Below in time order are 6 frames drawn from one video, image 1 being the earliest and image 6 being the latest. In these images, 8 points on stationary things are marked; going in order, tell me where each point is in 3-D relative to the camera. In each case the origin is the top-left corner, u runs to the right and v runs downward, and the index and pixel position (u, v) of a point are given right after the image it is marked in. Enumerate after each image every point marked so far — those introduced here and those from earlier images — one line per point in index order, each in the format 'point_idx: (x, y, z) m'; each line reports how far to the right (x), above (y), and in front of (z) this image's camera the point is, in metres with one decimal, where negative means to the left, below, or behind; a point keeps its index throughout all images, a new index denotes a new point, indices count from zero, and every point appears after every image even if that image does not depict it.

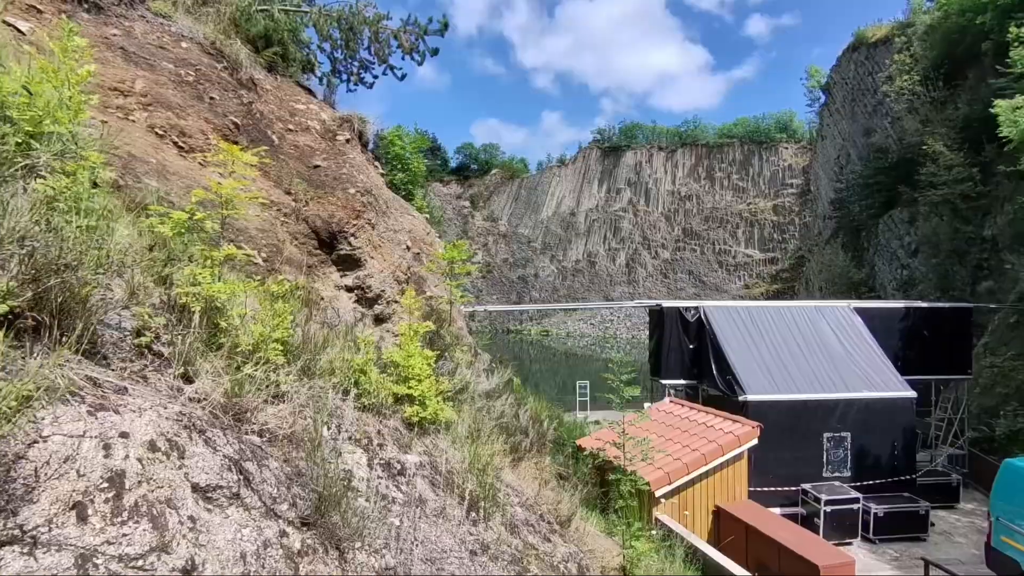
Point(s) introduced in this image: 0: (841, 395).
0: (+3.7, -1.2, +5.9) m
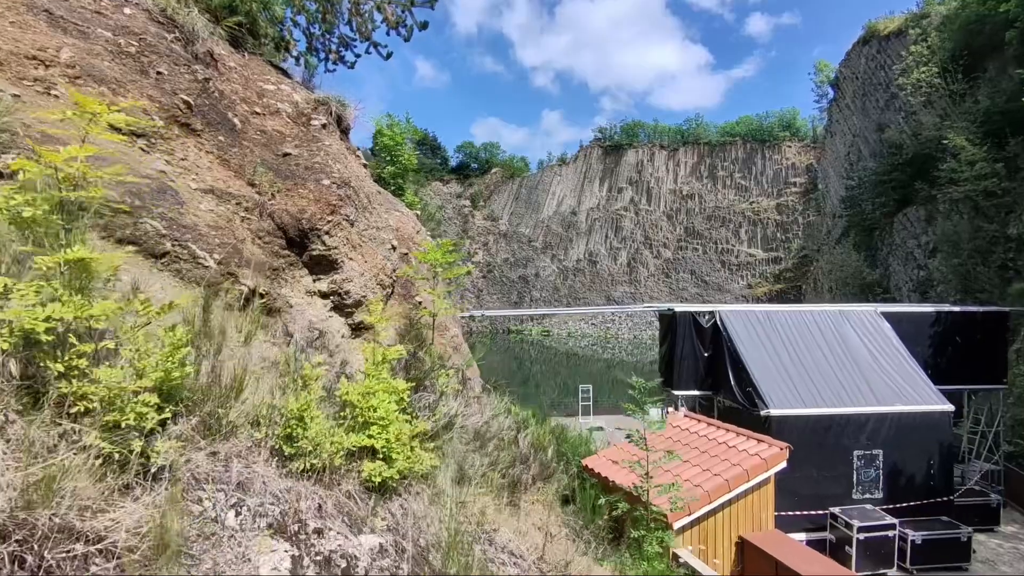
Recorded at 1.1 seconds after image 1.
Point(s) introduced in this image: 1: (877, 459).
0: (+3.7, -1.2, +5.3) m
1: (+3.7, -1.7, +5.3) m
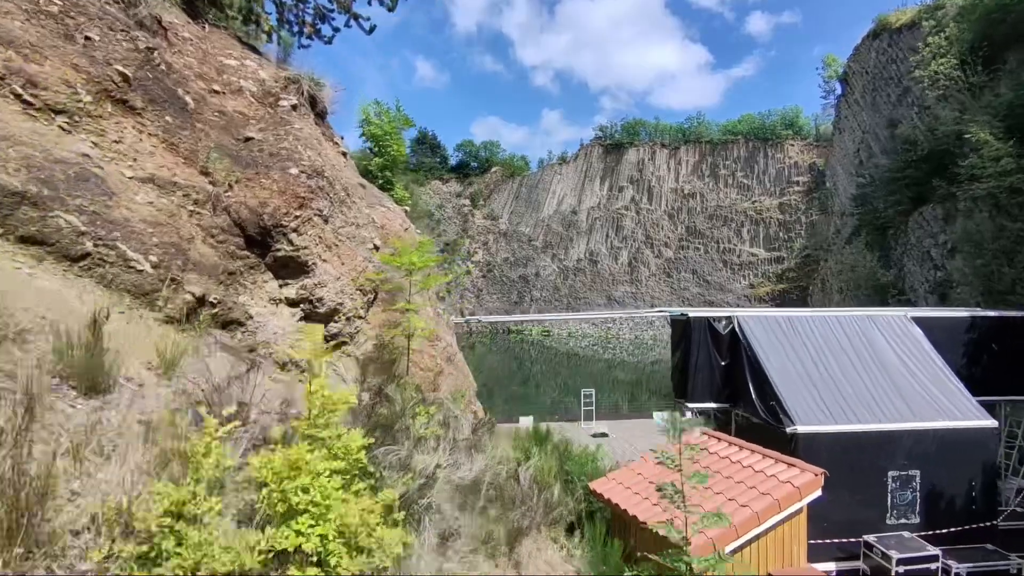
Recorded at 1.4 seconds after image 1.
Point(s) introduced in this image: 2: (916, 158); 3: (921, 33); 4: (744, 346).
0: (+3.7, -1.3, +4.8) m
1: (+3.7, -1.8, +4.8) m
2: (+9.5, +3.1, +12.3) m
3: (+11.1, +6.9, +14.3) m
4: (+2.4, -0.6, +5.5) m
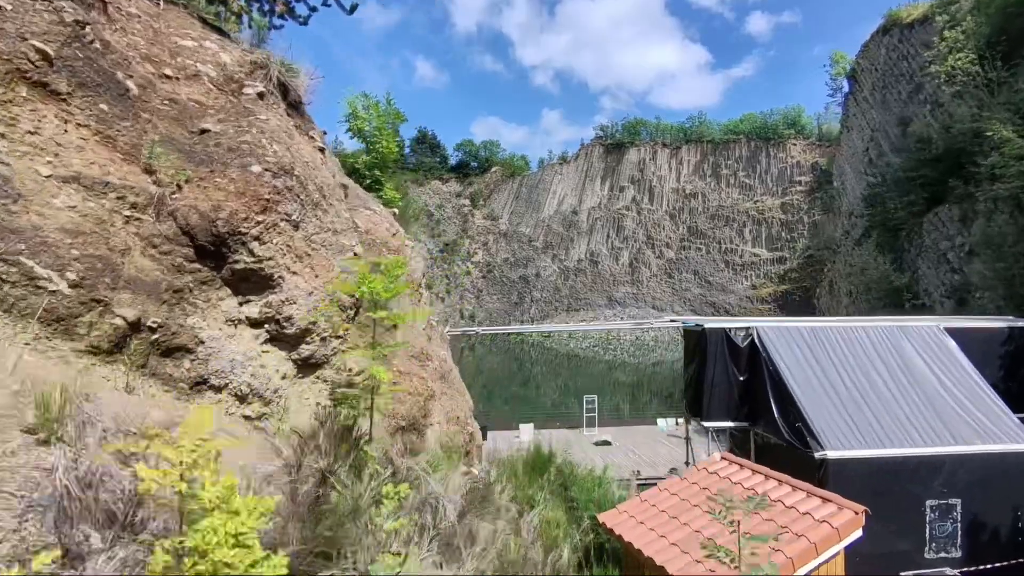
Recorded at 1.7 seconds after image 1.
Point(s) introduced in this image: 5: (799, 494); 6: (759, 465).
0: (+3.7, -1.3, +4.4) m
1: (+3.7, -1.8, +4.4) m
2: (+9.5, +3.0, +11.9) m
3: (+11.1, +6.8, +13.8) m
4: (+2.4, -0.7, +5.0) m
5: (+2.0, -1.4, +3.6) m
6: (+2.0, -1.4, +4.1) m
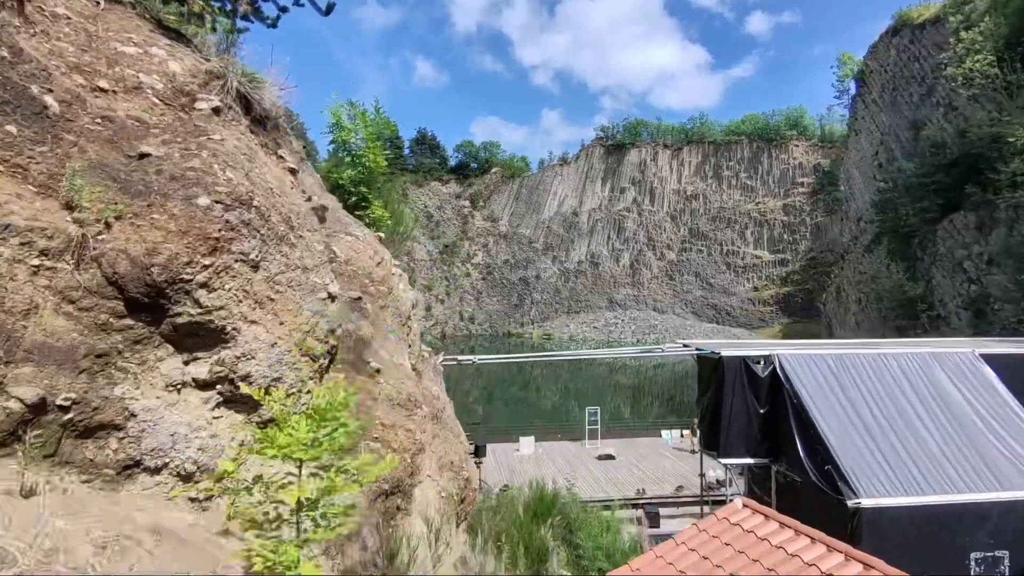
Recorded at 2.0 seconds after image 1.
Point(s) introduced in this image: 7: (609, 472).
0: (+3.7, -1.6, +4.0) m
1: (+3.7, -2.1, +3.9) m
2: (+9.5, +2.8, +11.4) m
3: (+11.1, +6.6, +13.4) m
4: (+2.4, -0.9, +4.6) m
5: (+2.0, -1.7, +3.2) m
6: (+2.0, -1.6, +3.7) m
7: (+2.2, -4.1, +11.7) m
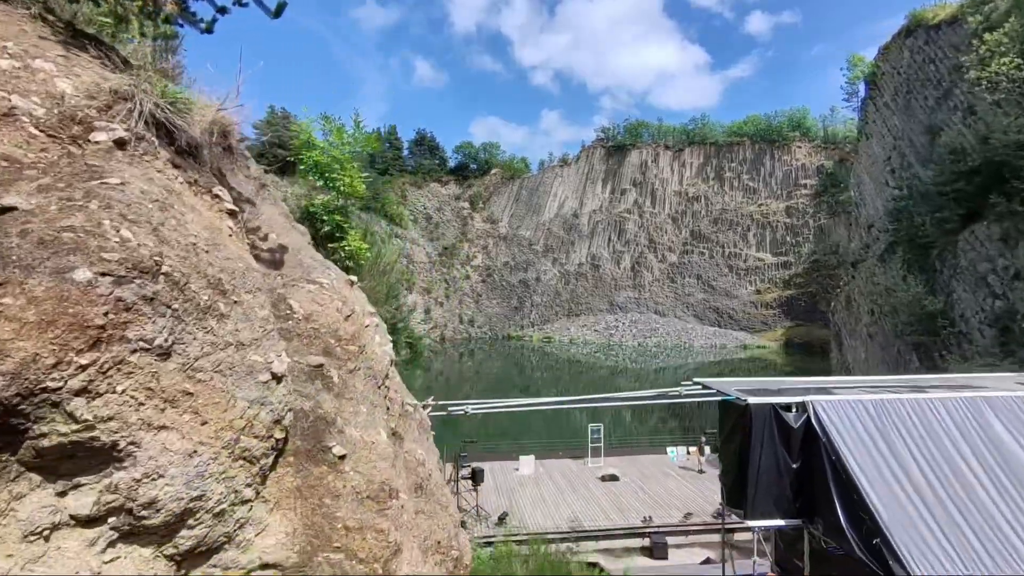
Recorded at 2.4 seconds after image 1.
0: (+3.6, -1.9, +3.4) m
1: (+3.7, -2.4, +3.4) m
2: (+9.4, +2.5, +10.9) m
3: (+11.1, +6.3, +12.8) m
4: (+2.4, -1.2, +4.0) m
5: (+2.0, -2.0, +2.6) m
6: (+2.0, -1.9, +3.1) m
7: (+2.2, -4.4, +11.2) m
